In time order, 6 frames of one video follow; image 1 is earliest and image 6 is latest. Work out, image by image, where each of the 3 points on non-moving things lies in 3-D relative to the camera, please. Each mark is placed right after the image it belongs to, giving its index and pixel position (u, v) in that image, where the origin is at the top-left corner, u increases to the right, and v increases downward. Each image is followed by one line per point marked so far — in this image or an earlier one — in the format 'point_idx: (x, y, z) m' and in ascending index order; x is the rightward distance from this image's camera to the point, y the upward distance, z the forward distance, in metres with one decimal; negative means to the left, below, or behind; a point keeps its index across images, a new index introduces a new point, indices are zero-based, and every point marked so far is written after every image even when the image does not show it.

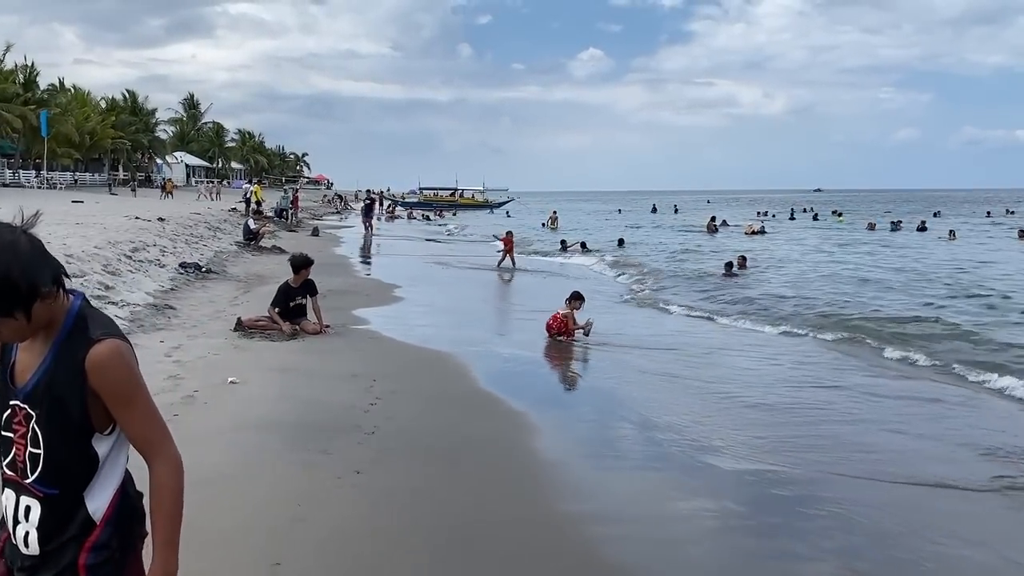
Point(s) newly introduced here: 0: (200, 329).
0: (-3.9, -0.5, +10.2) m
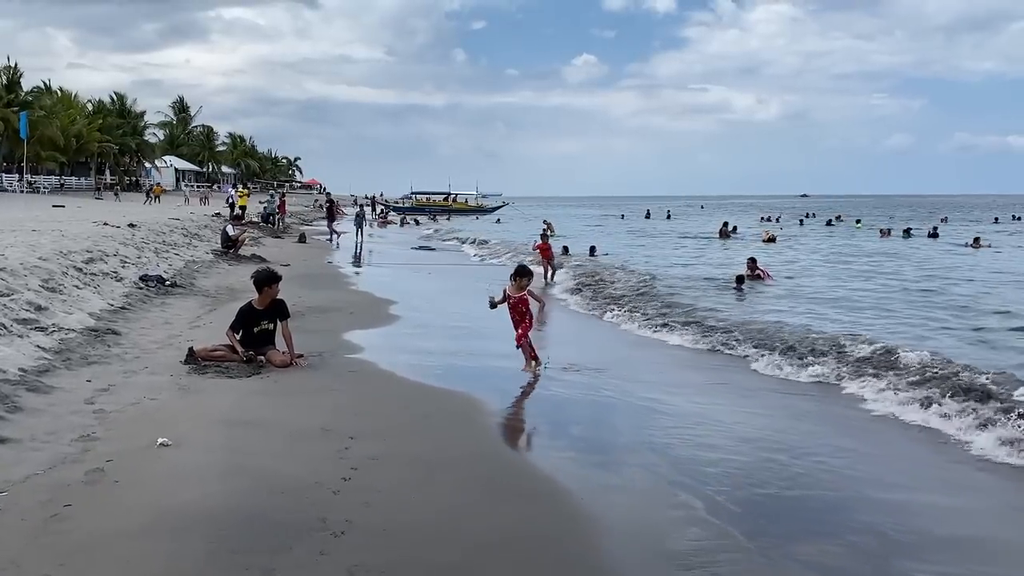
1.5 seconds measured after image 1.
0: (-3.8, -0.8, +8.3) m
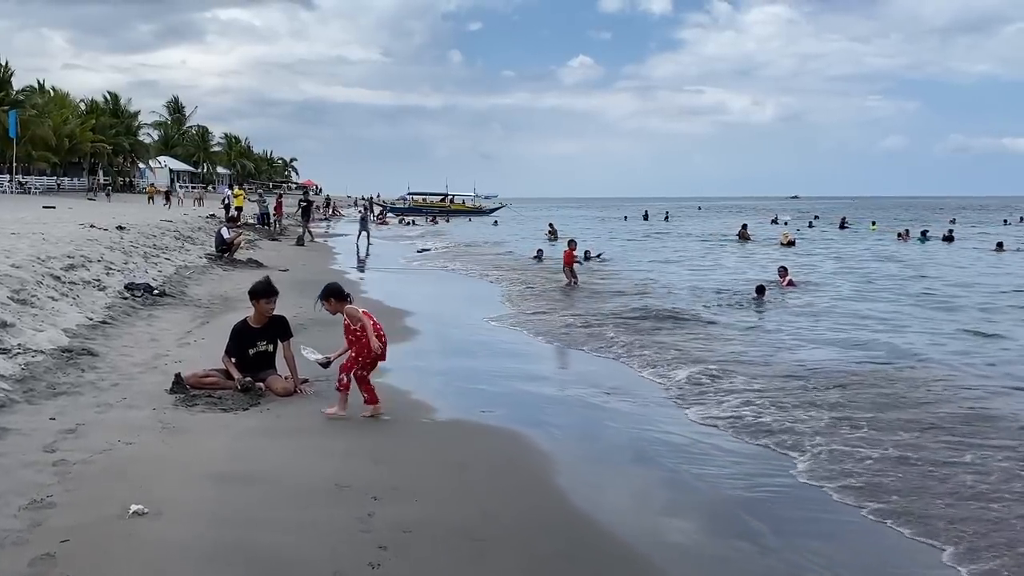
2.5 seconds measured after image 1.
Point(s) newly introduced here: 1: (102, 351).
0: (-3.4, -0.9, +7.1) m
1: (-4.3, -0.7, +8.5) m
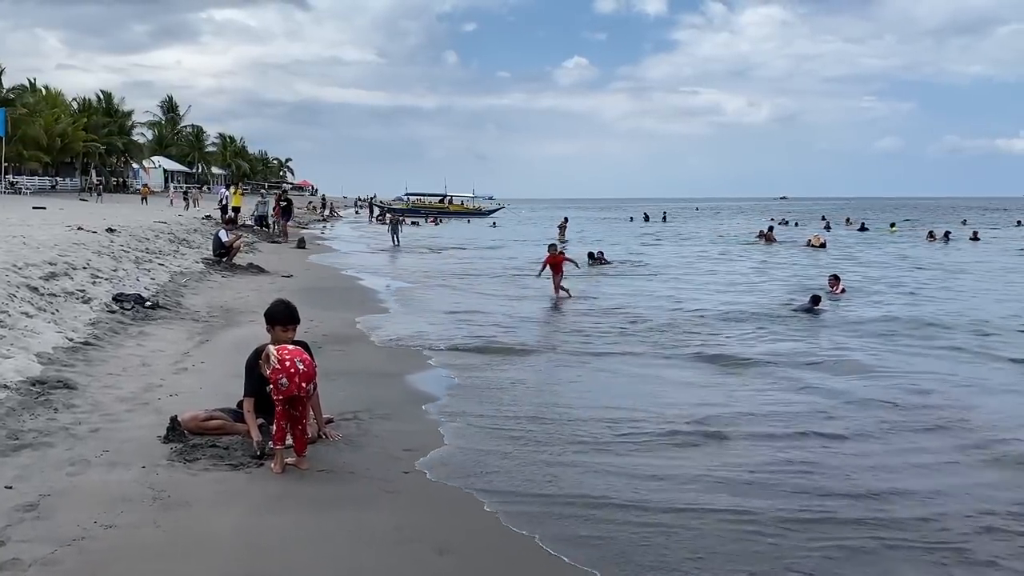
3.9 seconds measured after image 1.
0: (-2.8, -1.1, +5.7) m
1: (-3.7, -0.8, +7.1) m
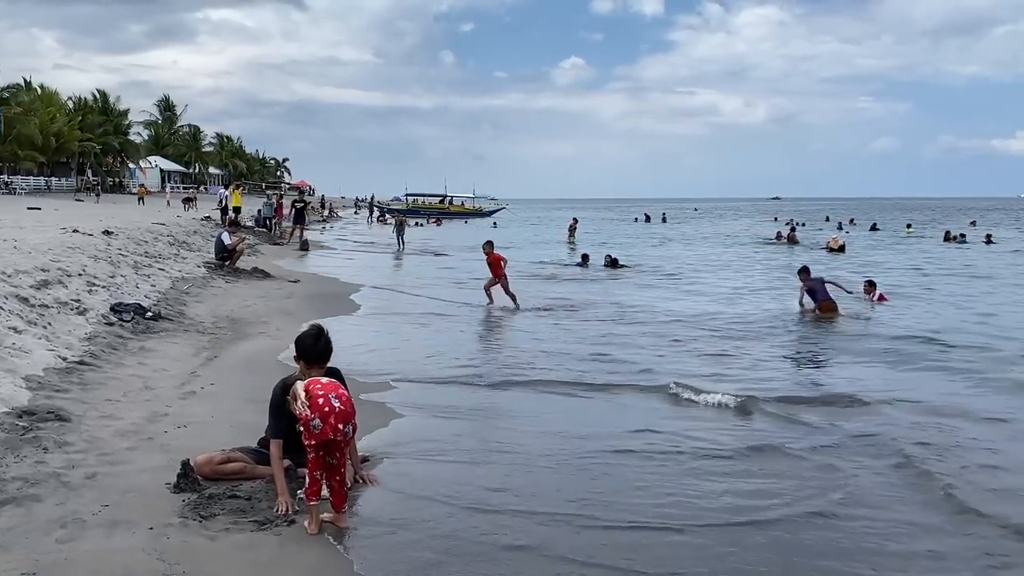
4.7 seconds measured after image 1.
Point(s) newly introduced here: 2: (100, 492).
0: (-2.4, -1.2, +4.7) m
1: (-3.3, -0.9, +6.1) m
2: (-2.4, -1.2, +4.7) m
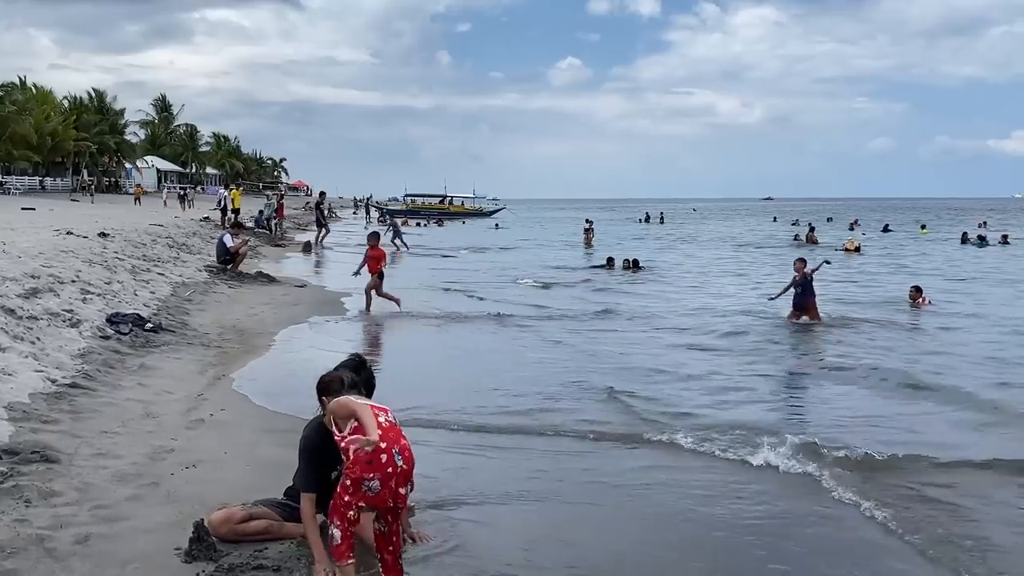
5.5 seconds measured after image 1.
0: (-1.9, -1.3, +3.8) m
1: (-2.9, -1.0, +5.2) m
2: (-1.9, -1.3, +3.8) m
